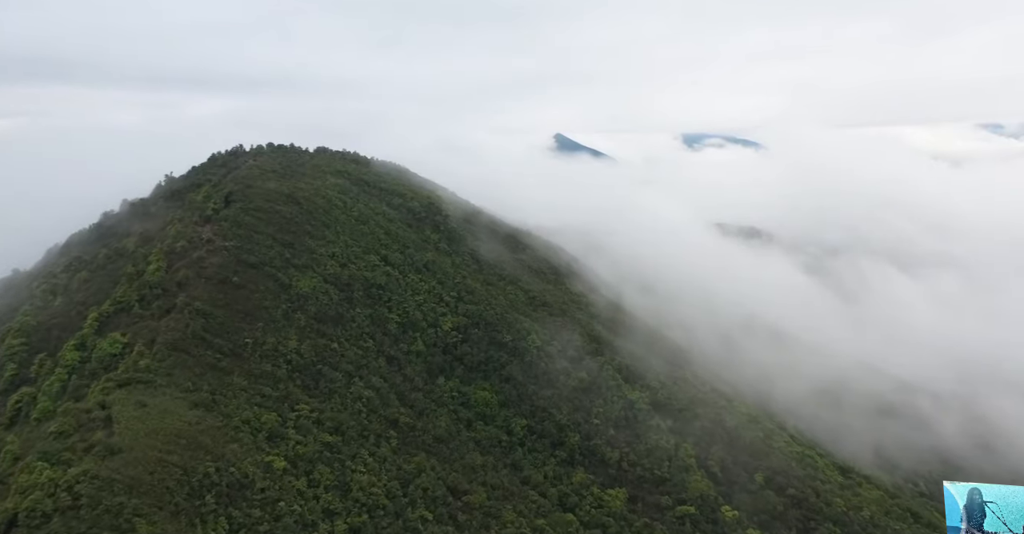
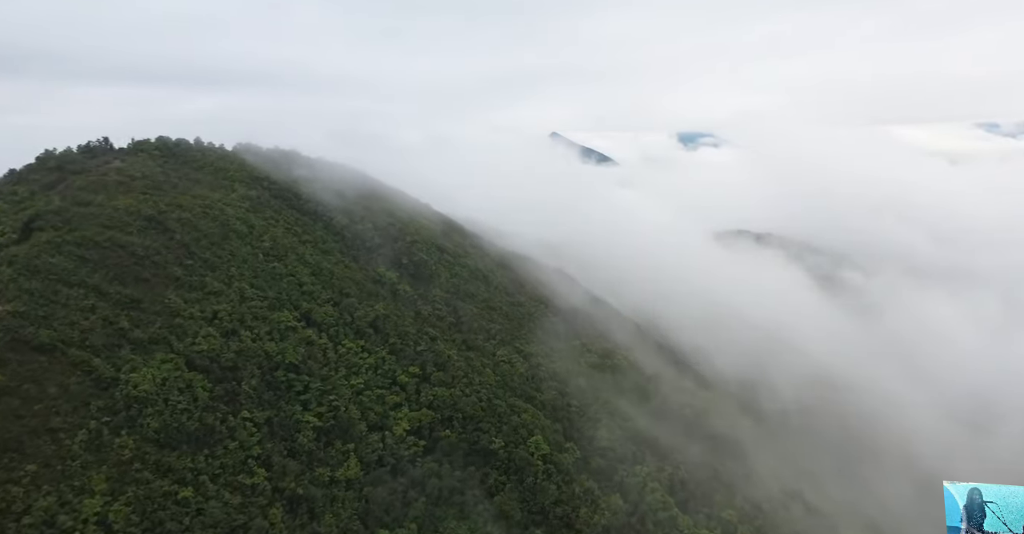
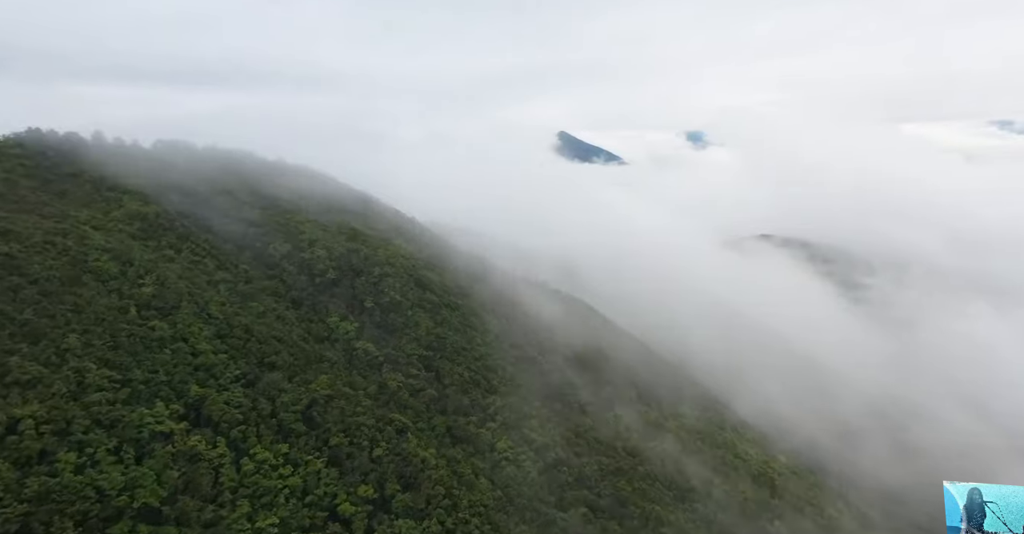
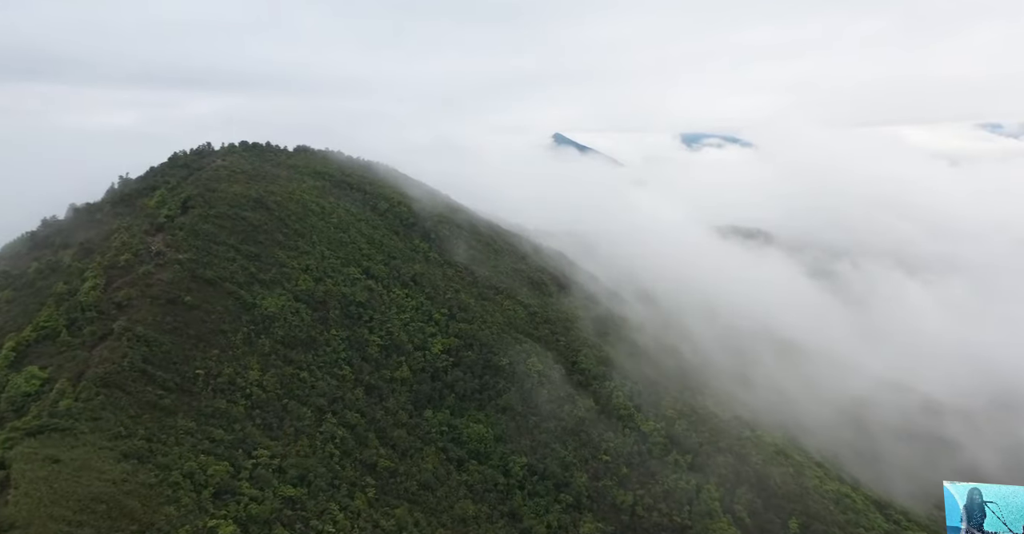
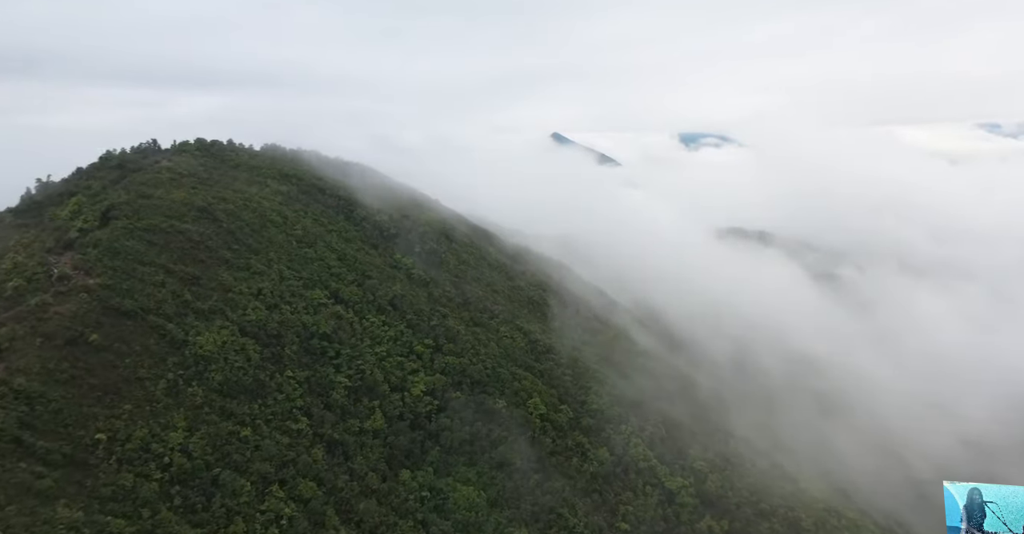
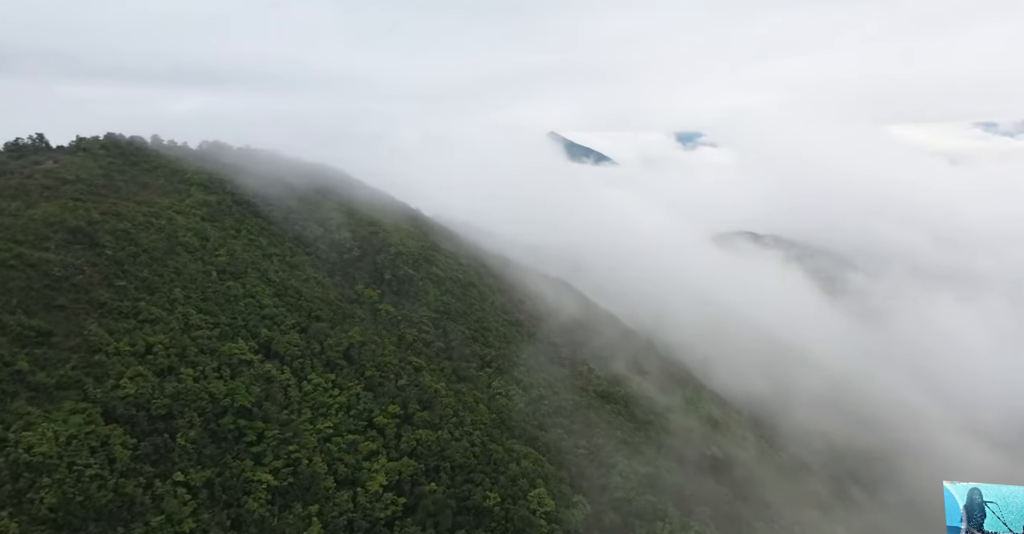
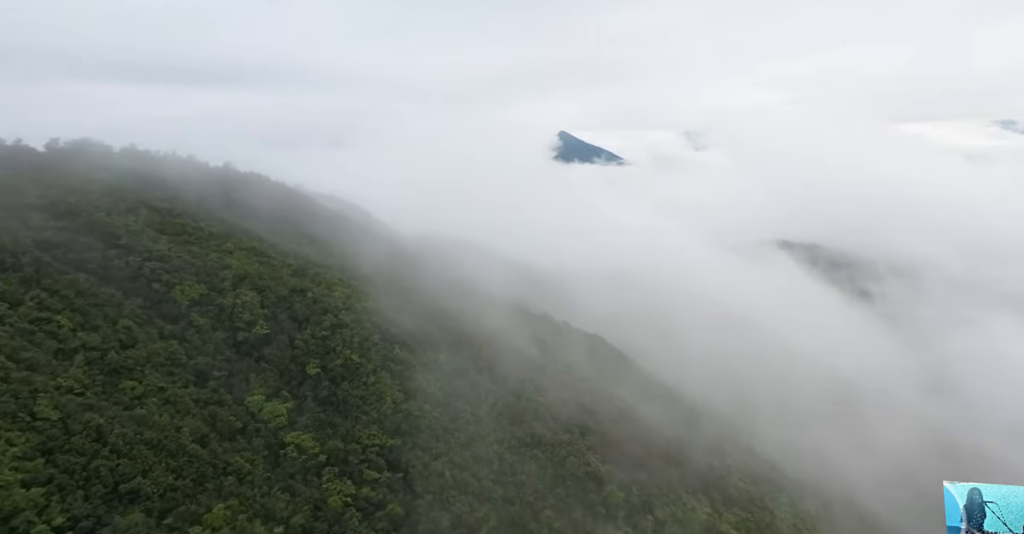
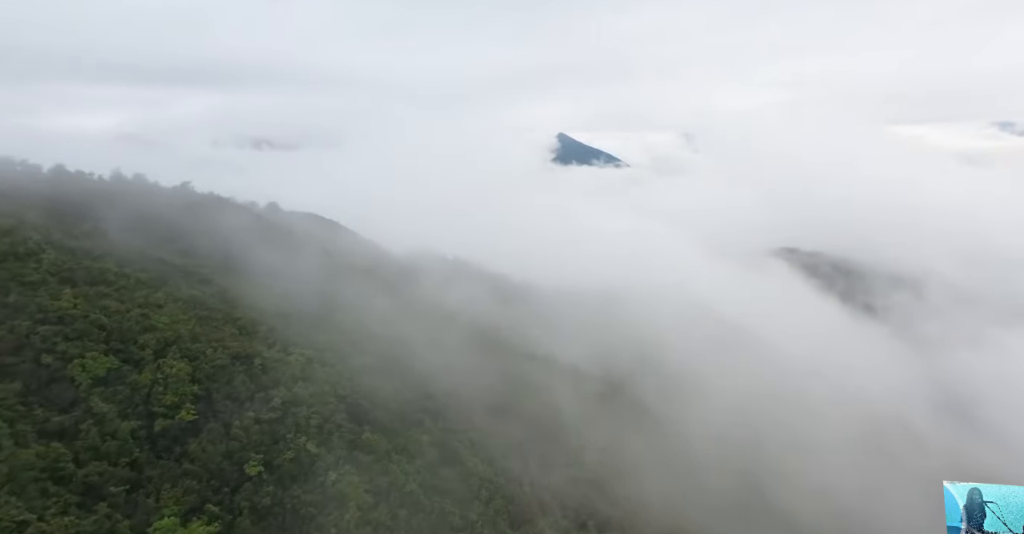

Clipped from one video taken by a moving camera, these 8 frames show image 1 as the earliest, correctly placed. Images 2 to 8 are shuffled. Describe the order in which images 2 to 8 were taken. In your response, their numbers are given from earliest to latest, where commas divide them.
4, 5, 2, 6, 3, 7, 8
